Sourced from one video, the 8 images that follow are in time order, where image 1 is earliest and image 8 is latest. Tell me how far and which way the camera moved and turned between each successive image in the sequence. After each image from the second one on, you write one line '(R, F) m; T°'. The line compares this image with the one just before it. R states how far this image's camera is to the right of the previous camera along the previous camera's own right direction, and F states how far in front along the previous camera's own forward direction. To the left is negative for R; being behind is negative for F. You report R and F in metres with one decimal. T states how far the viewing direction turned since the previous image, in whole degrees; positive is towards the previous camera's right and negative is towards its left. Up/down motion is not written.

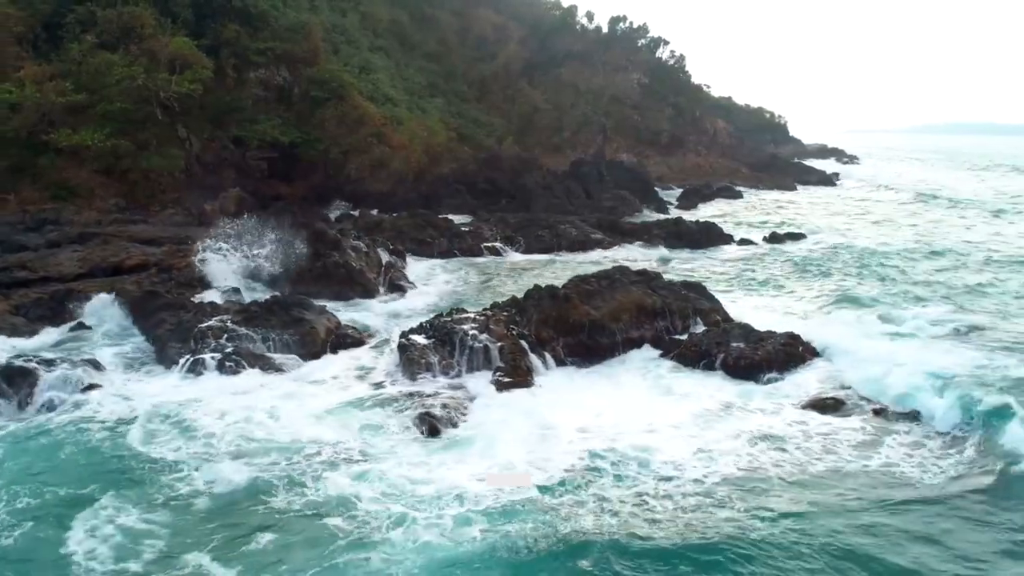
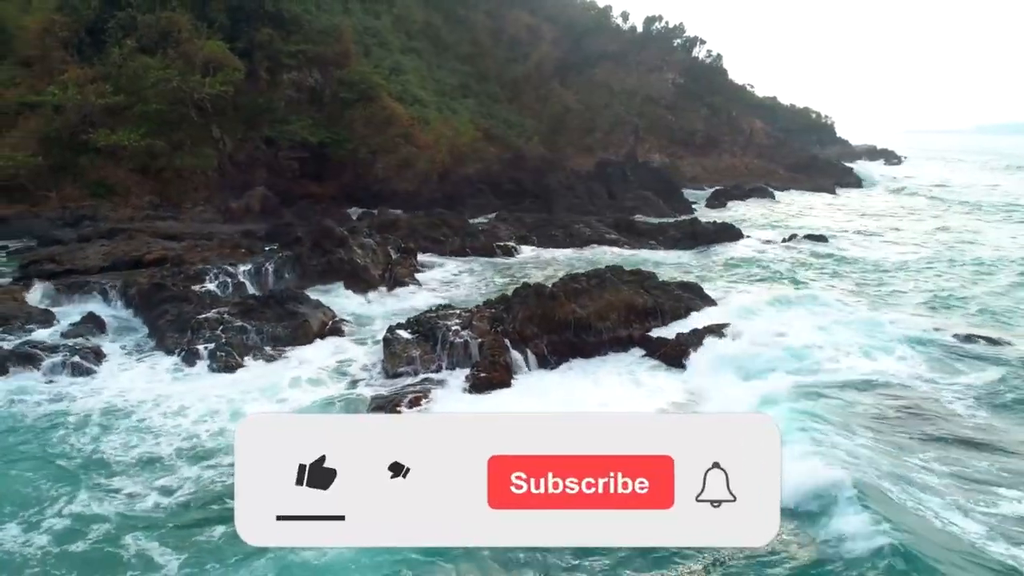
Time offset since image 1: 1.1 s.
(+1.2, -0.2) m; -4°
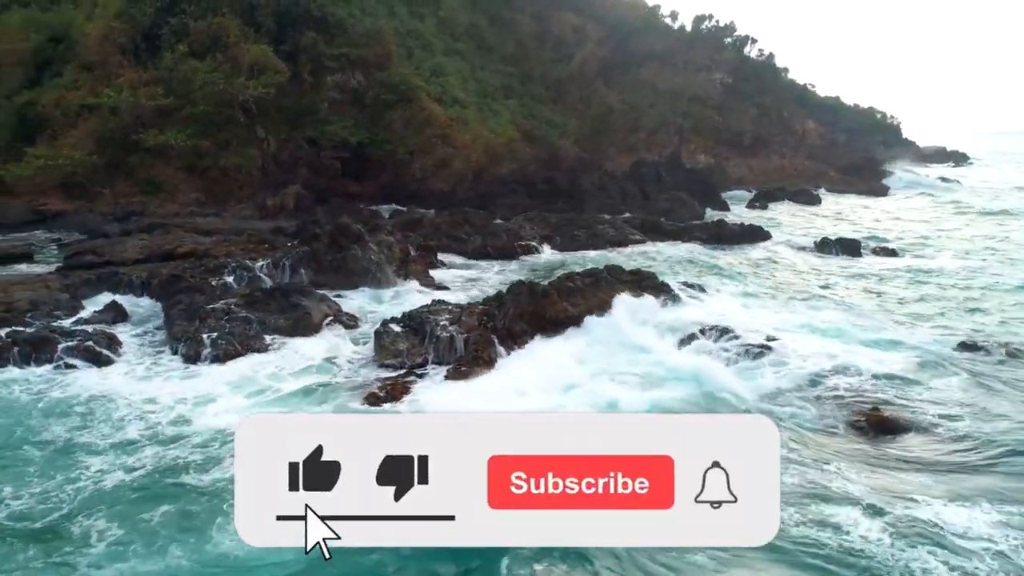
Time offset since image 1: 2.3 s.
(+1.4, -0.2) m; -5°
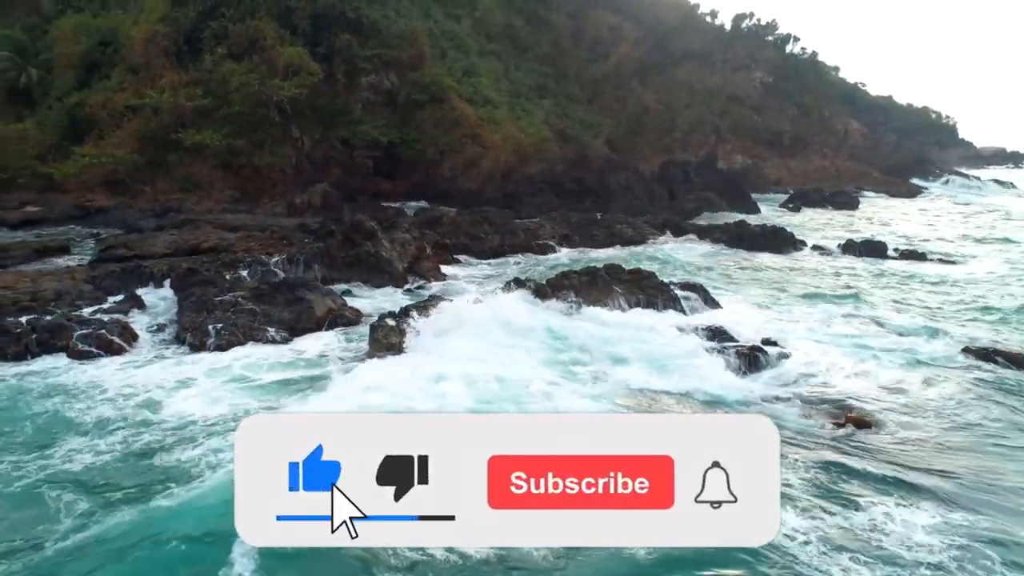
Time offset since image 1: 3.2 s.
(+1.1, -0.2) m; -4°
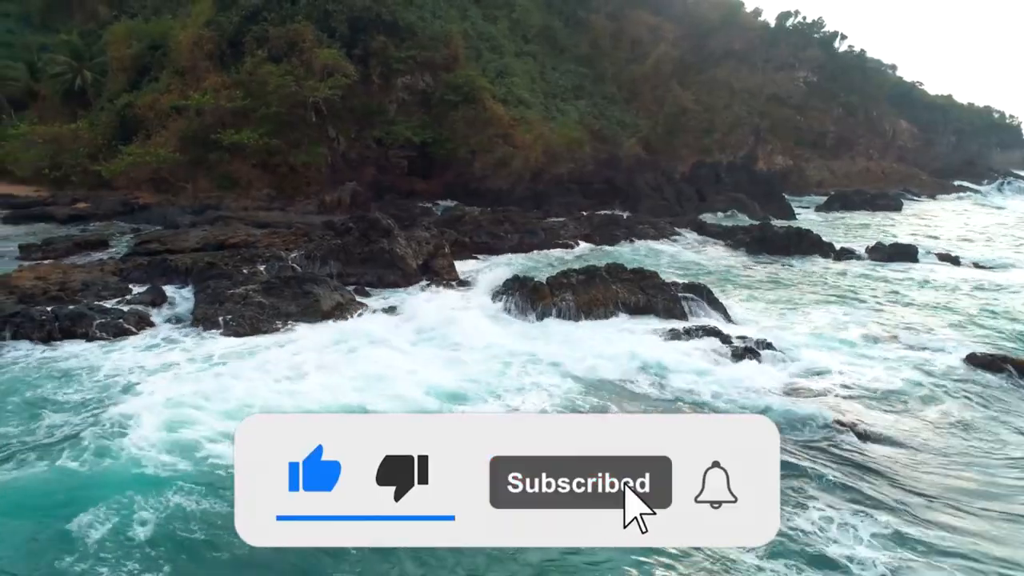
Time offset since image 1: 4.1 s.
(+1.1, -0.2) m; -4°
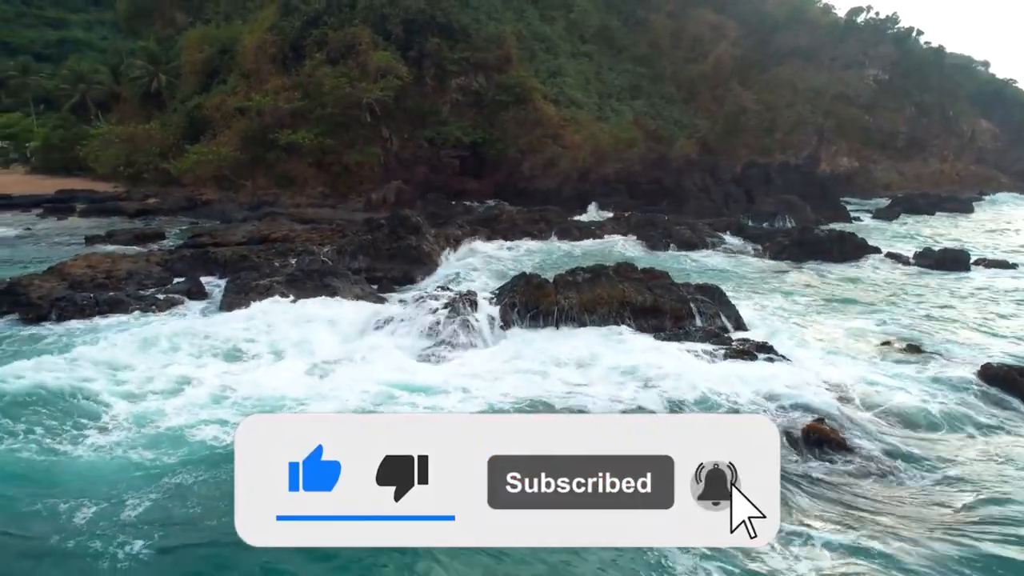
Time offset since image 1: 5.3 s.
(+1.5, -0.1) m; -6°
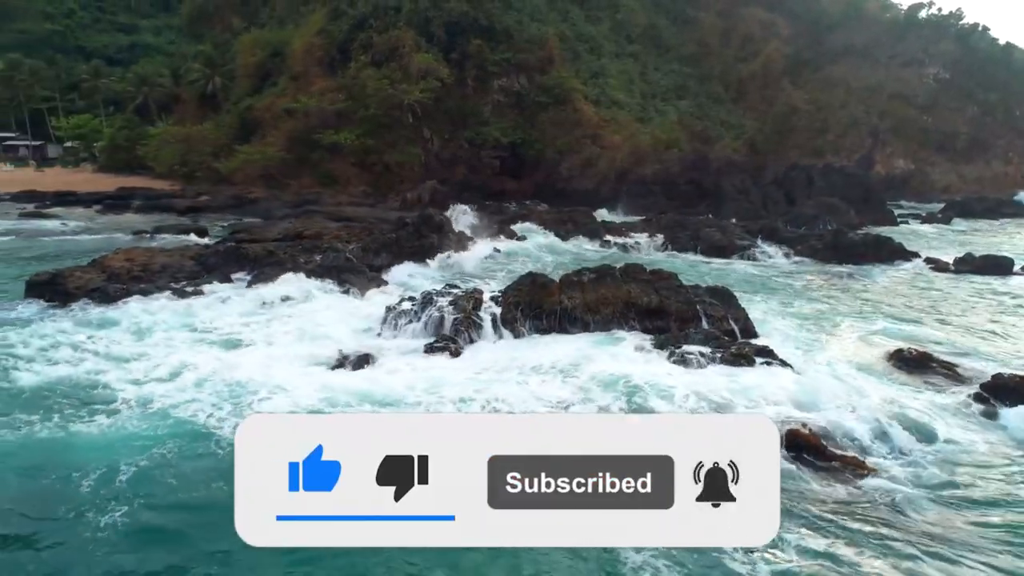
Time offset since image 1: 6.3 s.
(+1.2, -0.1) m; -5°
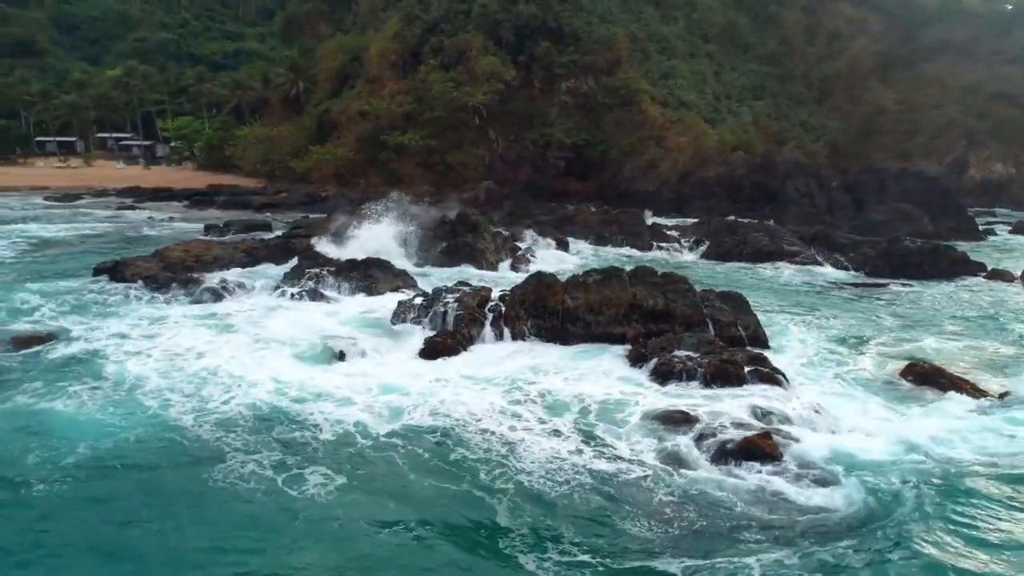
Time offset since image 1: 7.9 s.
(+2.0, 0.0) m; -8°
